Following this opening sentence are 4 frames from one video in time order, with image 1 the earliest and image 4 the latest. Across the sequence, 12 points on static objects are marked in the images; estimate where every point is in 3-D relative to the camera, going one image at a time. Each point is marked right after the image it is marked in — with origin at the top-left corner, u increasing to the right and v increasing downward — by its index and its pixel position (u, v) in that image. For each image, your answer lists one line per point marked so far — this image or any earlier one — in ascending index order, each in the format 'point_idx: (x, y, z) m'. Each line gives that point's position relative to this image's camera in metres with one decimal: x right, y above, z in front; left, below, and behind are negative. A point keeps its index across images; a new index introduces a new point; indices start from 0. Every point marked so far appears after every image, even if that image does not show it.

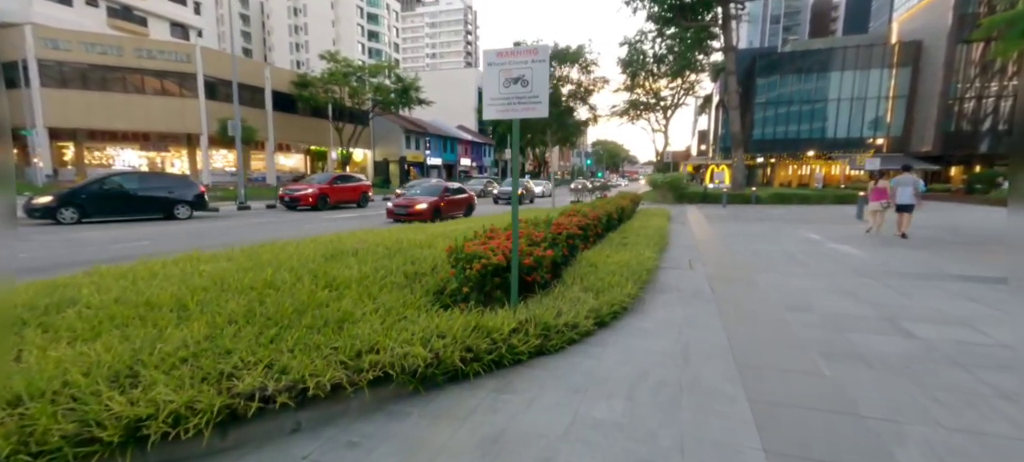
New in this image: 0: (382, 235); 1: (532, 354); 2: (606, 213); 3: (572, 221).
0: (-1.8, -0.1, +6.8) m
1: (+0.1, -0.9, +3.4) m
2: (+2.0, +0.4, +10.5) m
3: (+0.9, +0.1, +7.6) m
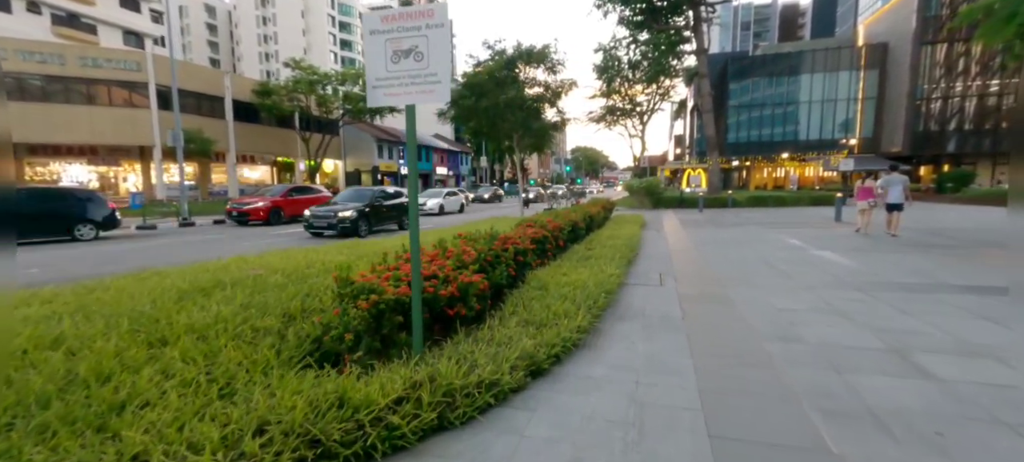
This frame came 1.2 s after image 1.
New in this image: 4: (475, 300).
0: (-2.5, -0.3, +5.7) m
1: (-0.4, -1.0, +2.4) m
2: (+1.1, +0.2, +9.5) m
3: (+0.2, 0.0, +6.6) m
4: (-0.3, -0.6, +4.1) m
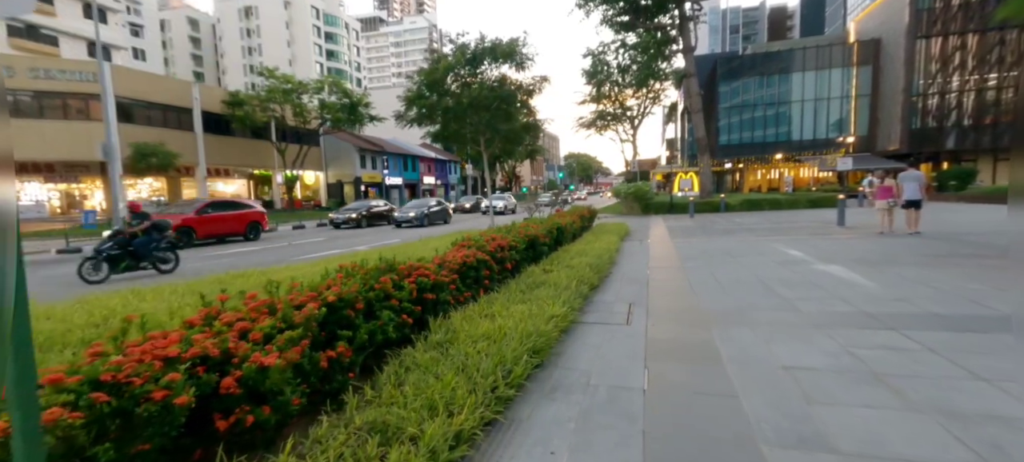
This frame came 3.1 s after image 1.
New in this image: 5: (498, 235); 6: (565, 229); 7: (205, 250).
0: (-3.4, -0.6, +4.1) m
1: (-1.2, -1.2, +0.8) m
2: (+0.2, -0.1, +7.9) m
3: (-0.7, -0.3, +5.0) m
4: (-1.1, -0.8, +2.4) m
5: (-0.2, -0.1, +7.2) m
6: (+1.1, 0.0, +10.6) m
7: (-8.8, -0.6, +13.9) m
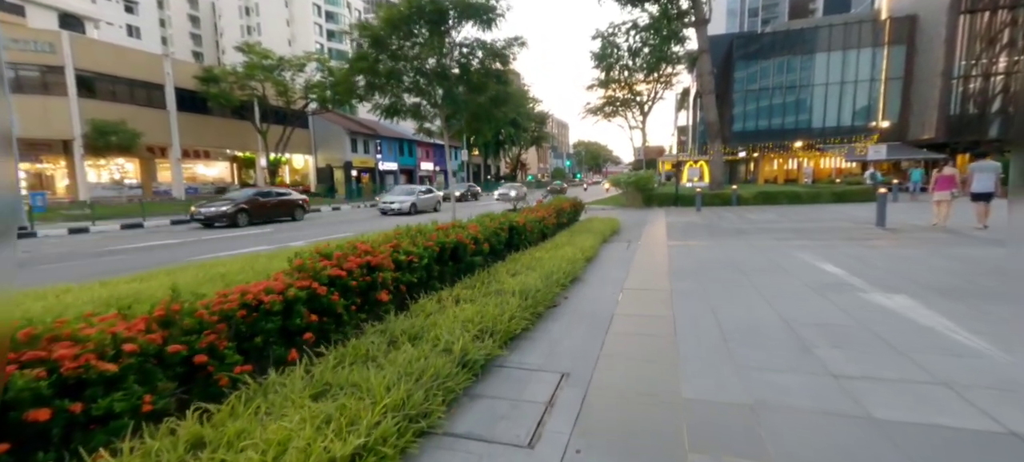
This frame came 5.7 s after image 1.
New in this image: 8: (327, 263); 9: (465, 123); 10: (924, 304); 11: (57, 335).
0: (-4.5, -0.7, +1.6) m
1: (-2.4, -1.4, -1.7) m
2: (-0.8, -0.1, +5.4) m
3: (-1.8, -0.4, +2.6) m
4: (-2.3, -1.0, 0.0) m
5: (-1.2, -0.1, +4.7) m
6: (+0.2, 0.0, +8.1) m
7: (-9.7, -0.3, +11.6) m
8: (-1.4, -0.3, +3.7) m
9: (-1.2, +3.0, +13.2) m
10: (+4.2, -0.7, +4.9) m
11: (-2.0, -0.4, +2.1) m
